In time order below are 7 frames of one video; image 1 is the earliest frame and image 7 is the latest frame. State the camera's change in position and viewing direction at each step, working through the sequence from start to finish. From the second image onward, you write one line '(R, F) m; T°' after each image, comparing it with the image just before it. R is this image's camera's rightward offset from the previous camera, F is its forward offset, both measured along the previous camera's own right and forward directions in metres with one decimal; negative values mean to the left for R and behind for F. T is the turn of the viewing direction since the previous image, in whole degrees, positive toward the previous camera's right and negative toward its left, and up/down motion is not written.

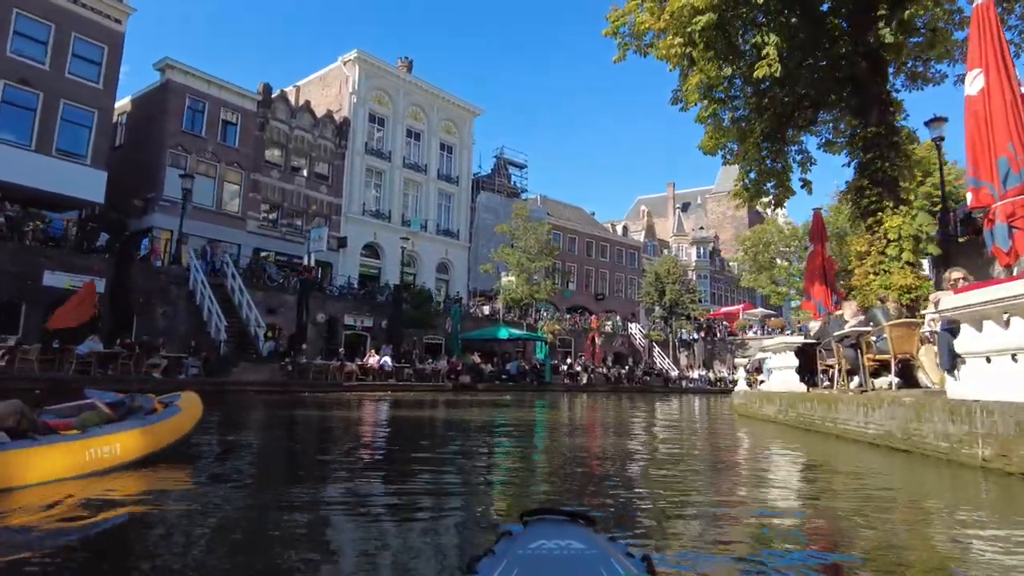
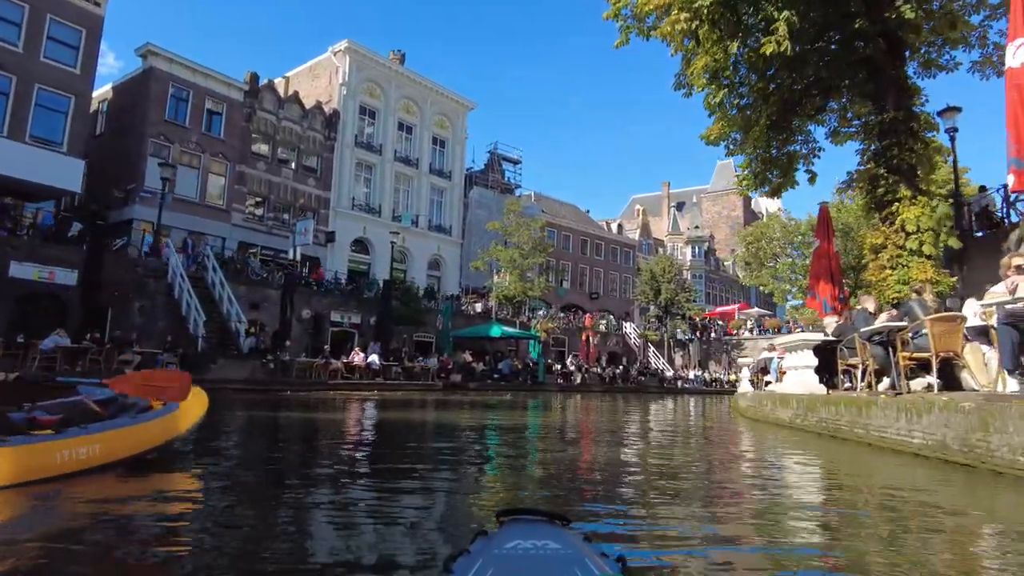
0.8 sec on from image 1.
(0.0, +0.7) m; +1°
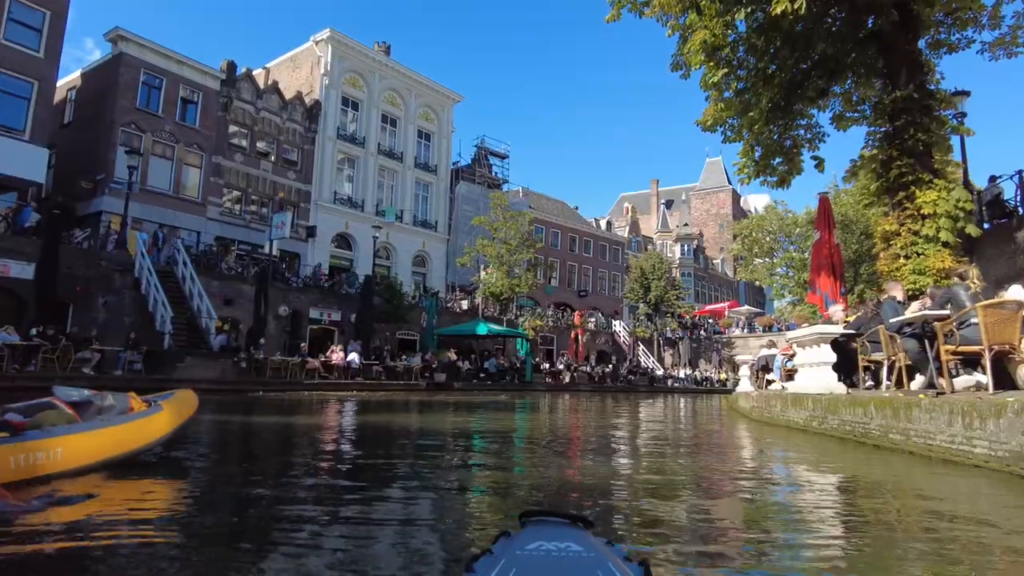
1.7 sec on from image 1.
(+0.1, +0.8) m; +1°
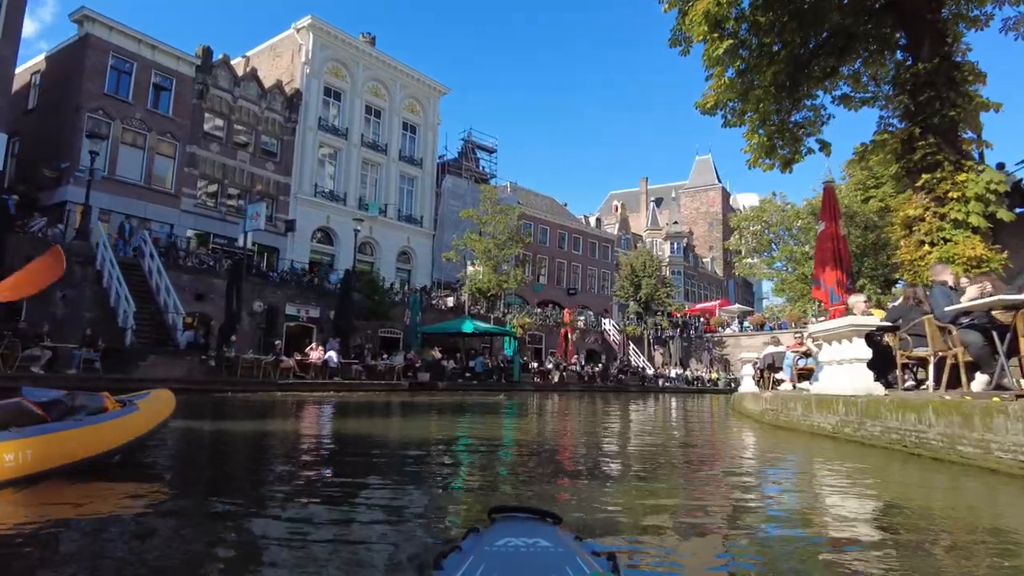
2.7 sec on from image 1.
(0.0, +0.9) m; +1°
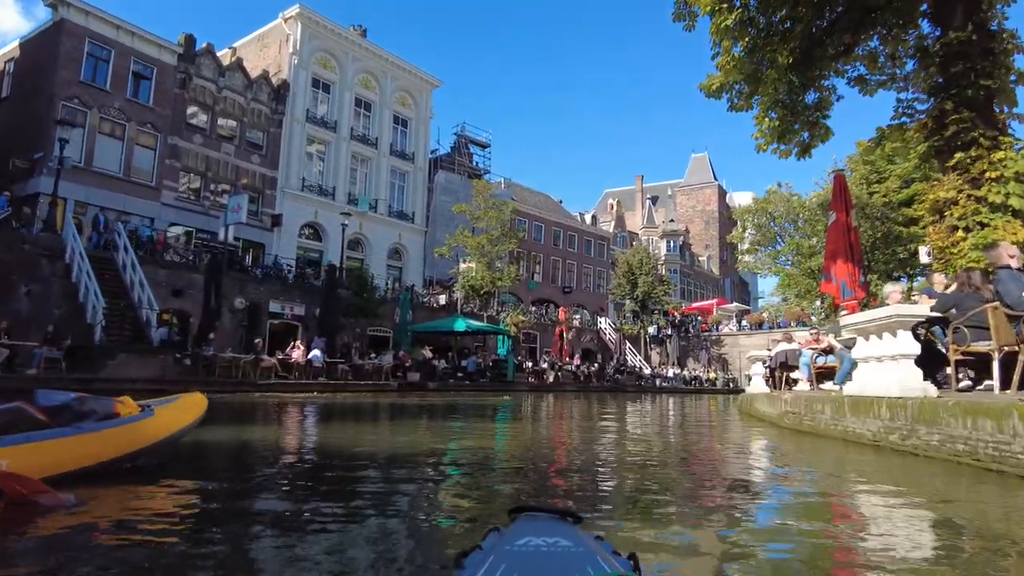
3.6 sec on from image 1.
(0.0, +0.8) m; 0°
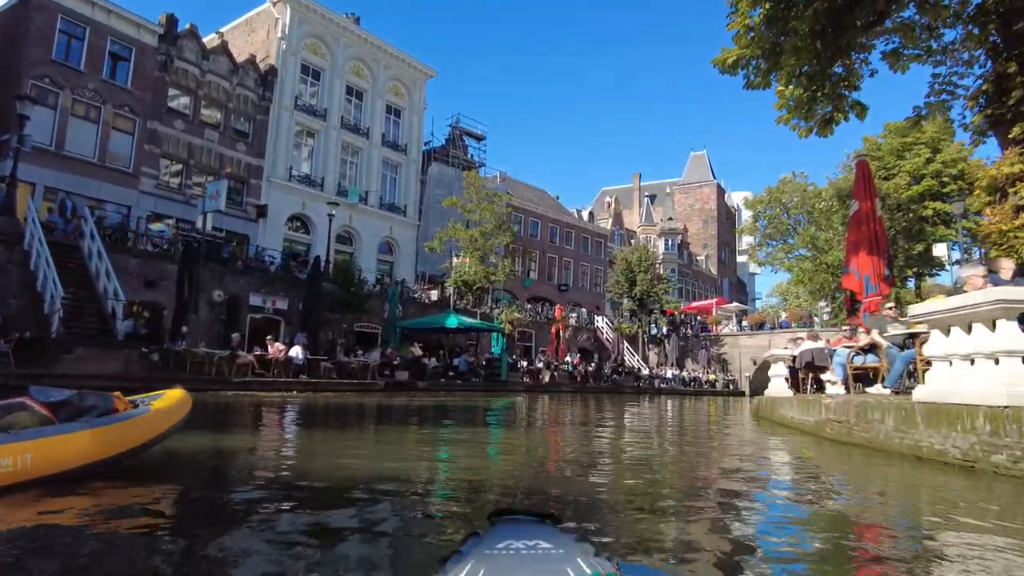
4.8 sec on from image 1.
(0.0, +1.1) m; 0°
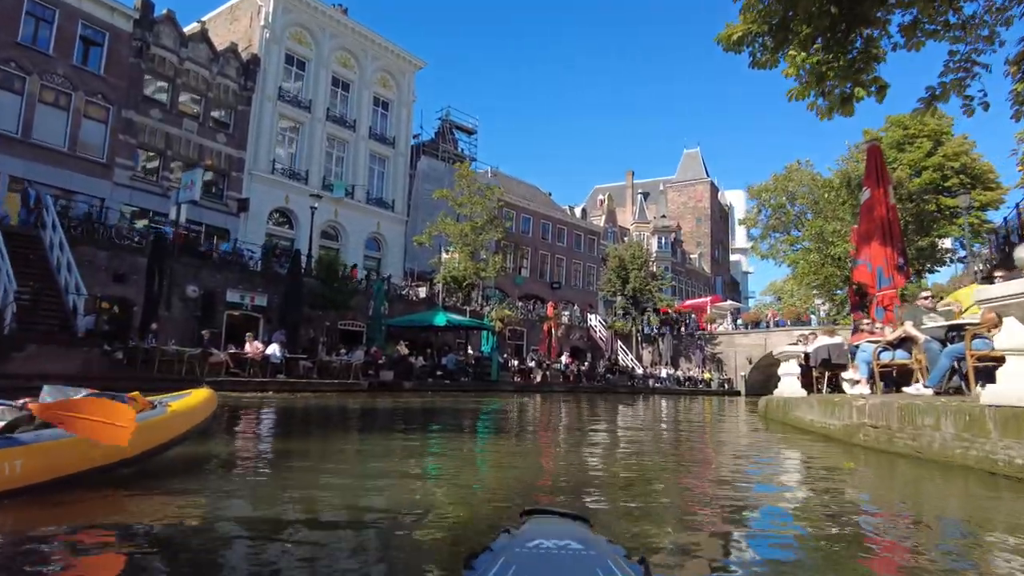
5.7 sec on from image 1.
(0.0, +0.8) m; +1°
